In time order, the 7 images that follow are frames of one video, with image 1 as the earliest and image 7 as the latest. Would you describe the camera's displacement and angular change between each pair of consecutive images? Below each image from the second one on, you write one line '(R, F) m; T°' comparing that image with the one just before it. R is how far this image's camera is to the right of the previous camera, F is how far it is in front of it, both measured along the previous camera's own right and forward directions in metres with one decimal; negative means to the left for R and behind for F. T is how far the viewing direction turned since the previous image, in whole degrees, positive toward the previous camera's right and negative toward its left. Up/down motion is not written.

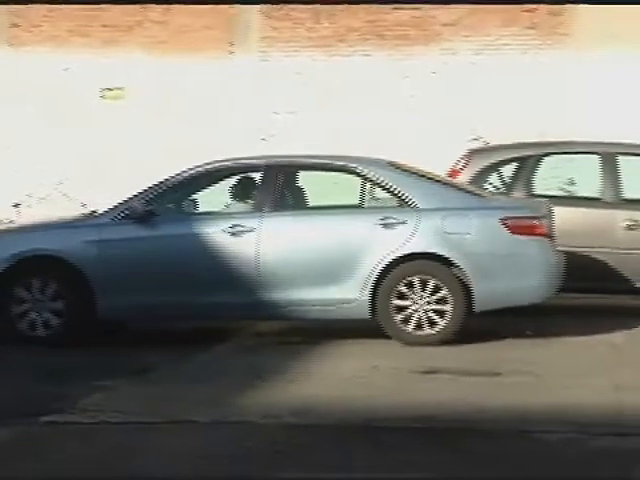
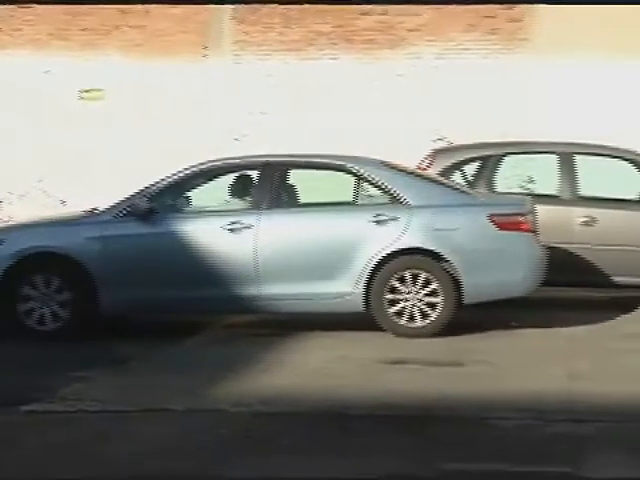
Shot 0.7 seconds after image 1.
(+0.6, -0.3) m; -4°
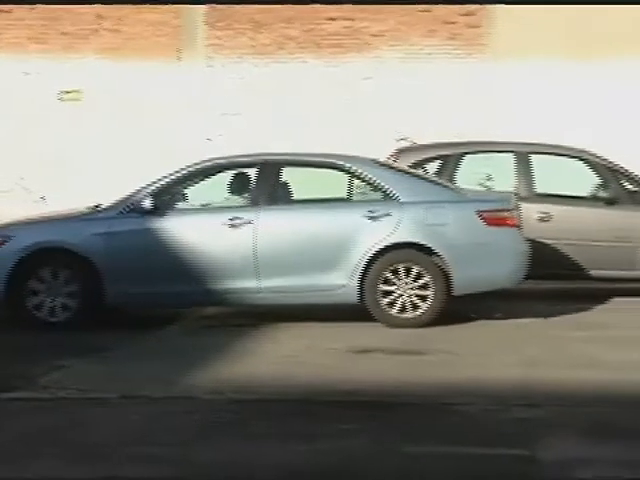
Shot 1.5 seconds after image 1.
(0.0, -0.3) m; +1°
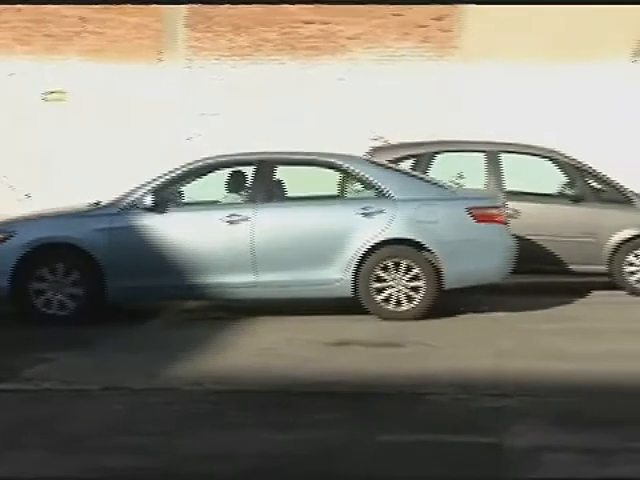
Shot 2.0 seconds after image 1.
(0.0, -0.2) m; +1°
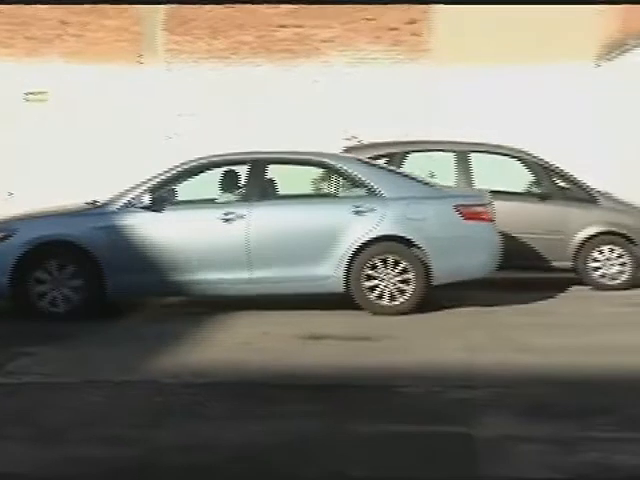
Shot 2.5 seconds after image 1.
(0.0, -0.2) m; +1°
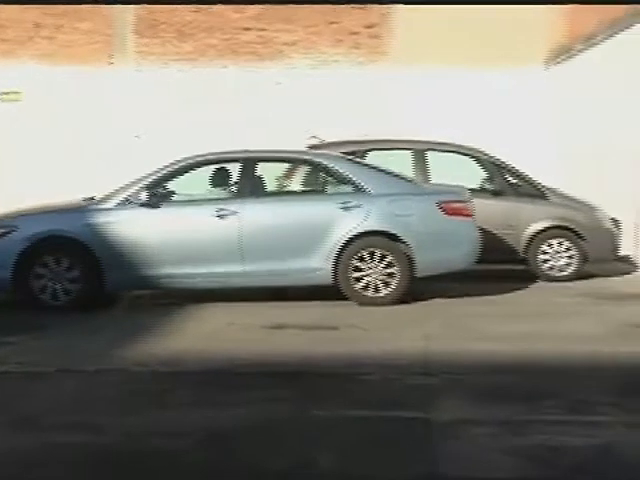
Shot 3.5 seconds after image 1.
(+0.1, -0.3) m; +1°
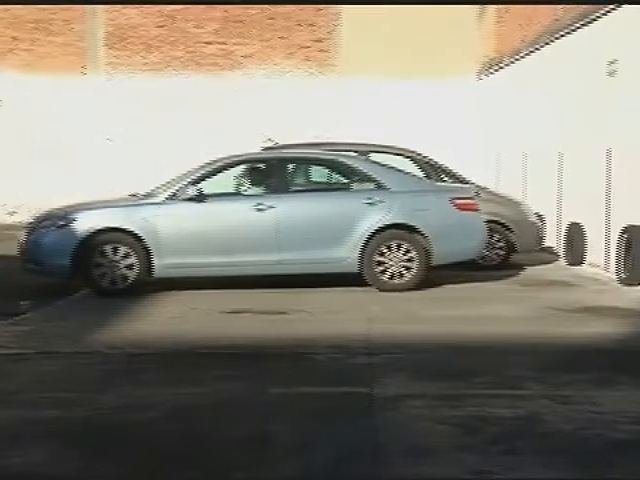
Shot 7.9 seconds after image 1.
(+0.1, -0.8) m; +2°
